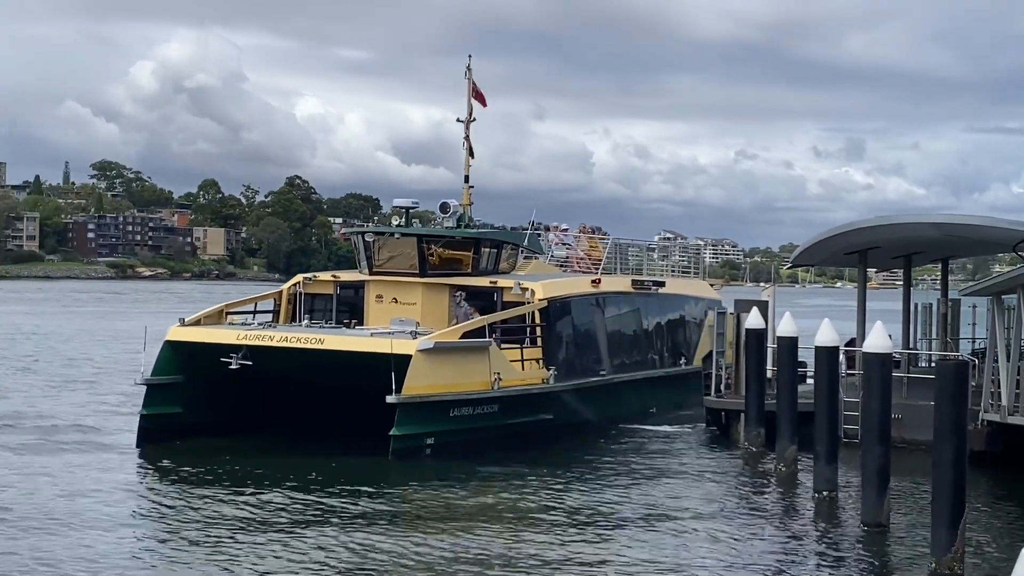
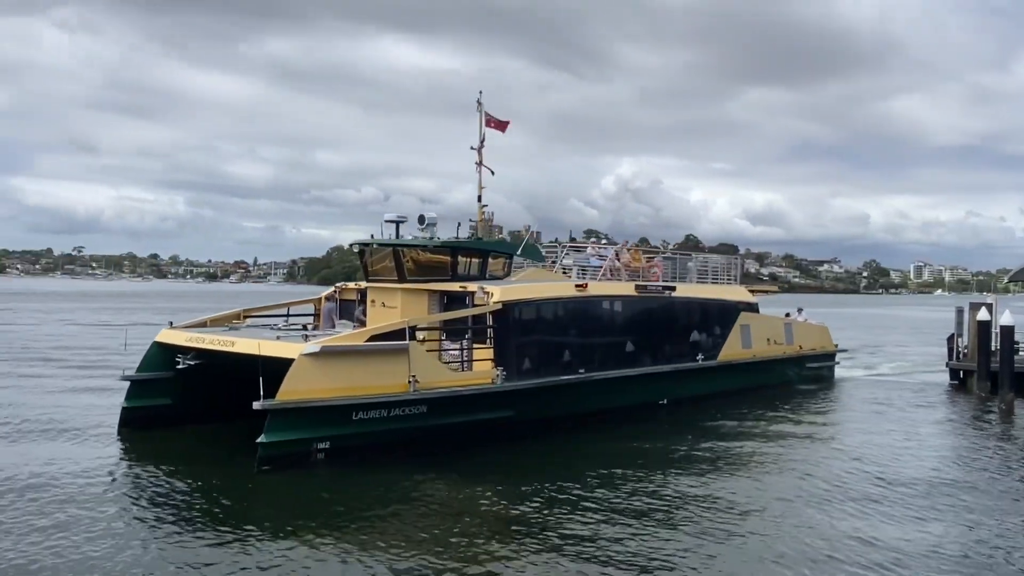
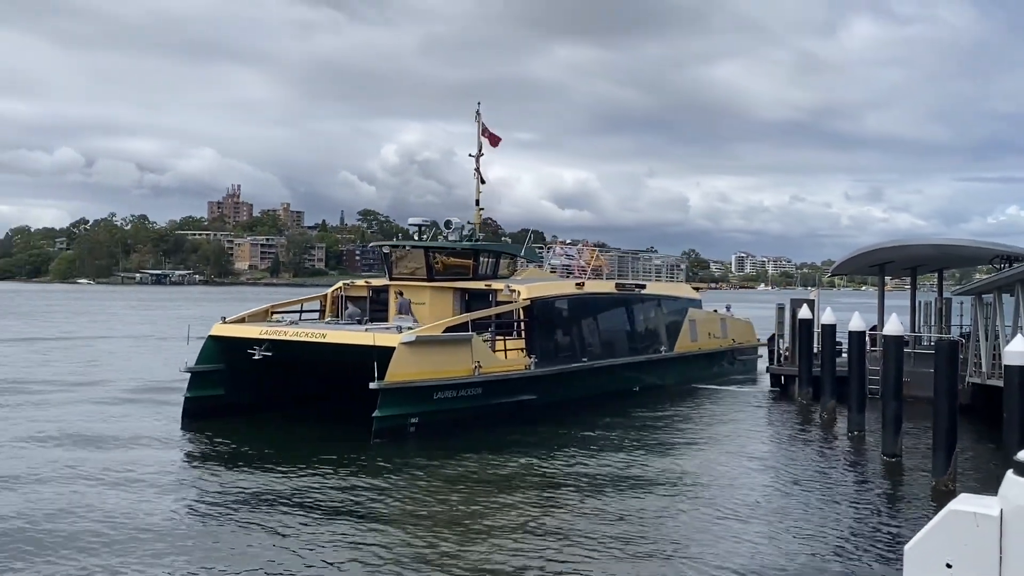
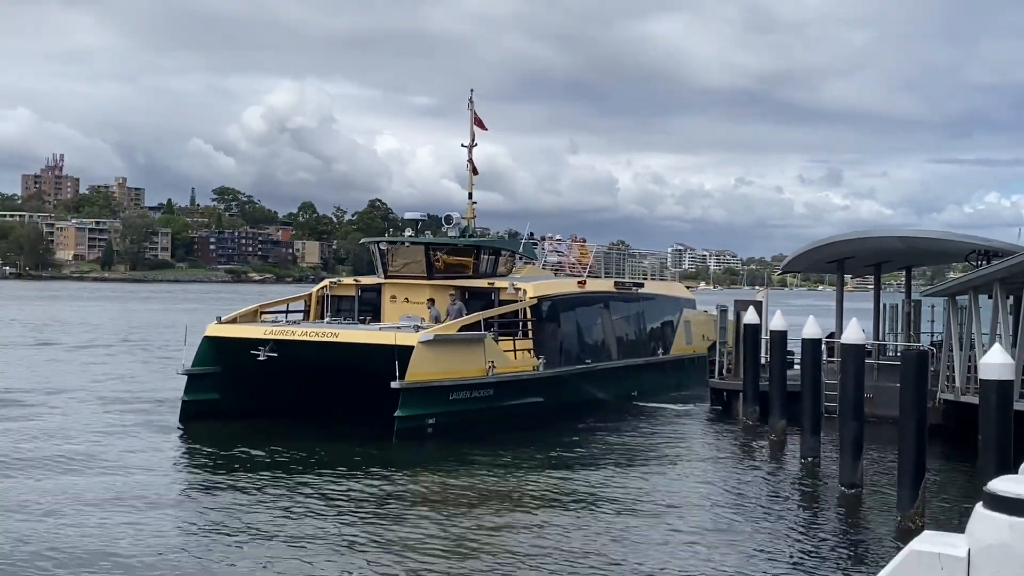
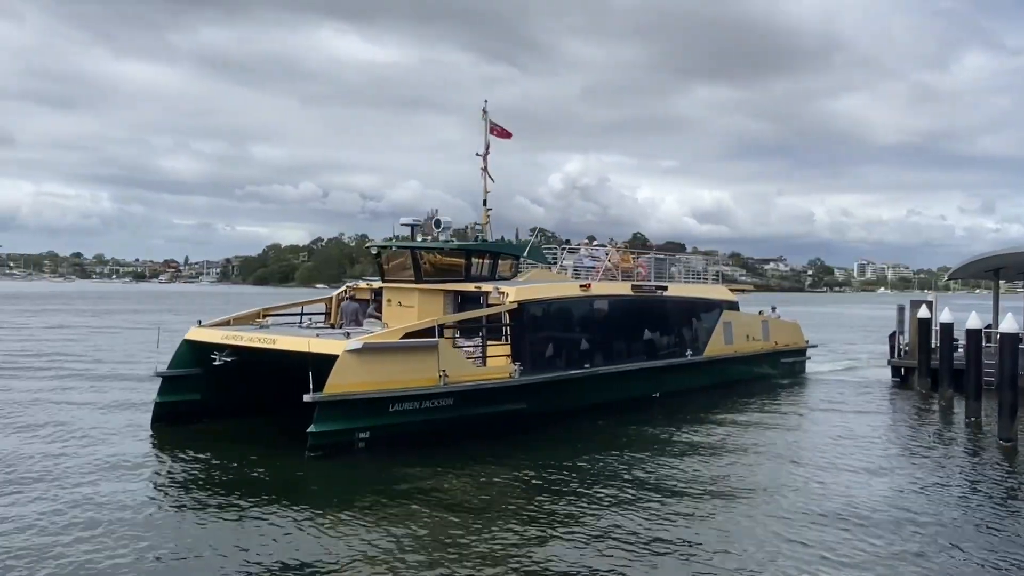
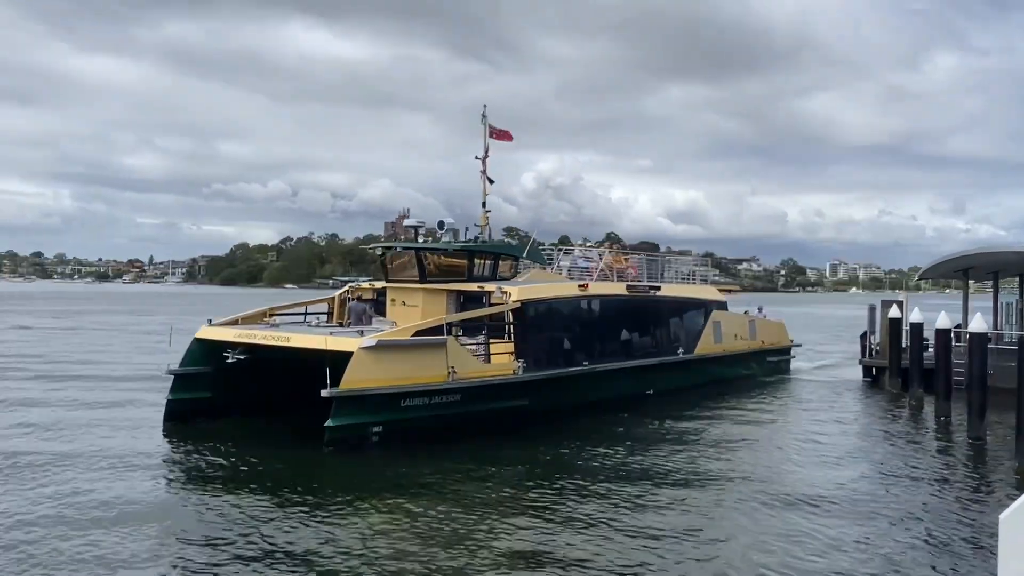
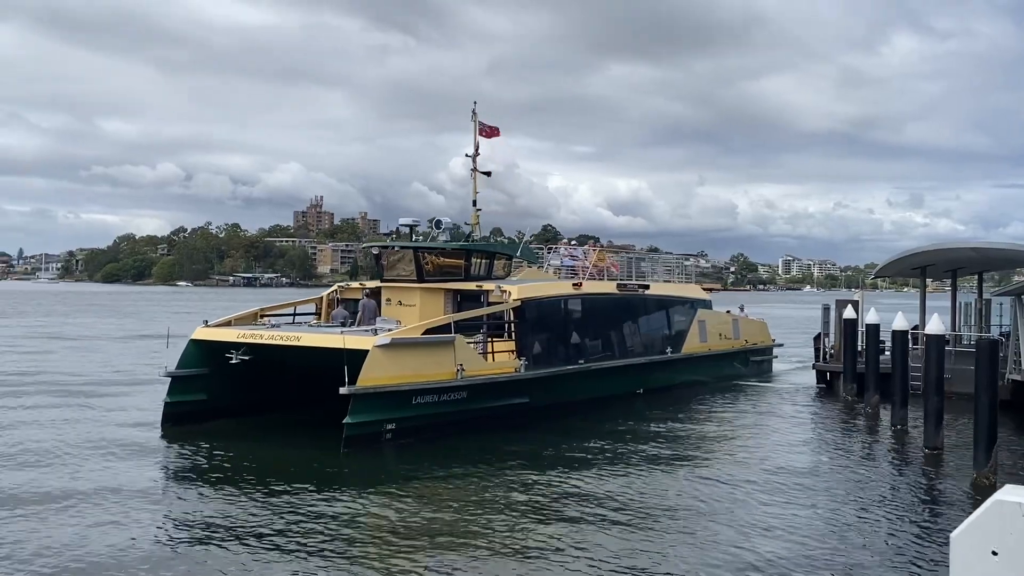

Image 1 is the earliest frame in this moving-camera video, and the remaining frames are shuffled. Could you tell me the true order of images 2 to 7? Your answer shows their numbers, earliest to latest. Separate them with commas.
4, 3, 7, 6, 5, 2
